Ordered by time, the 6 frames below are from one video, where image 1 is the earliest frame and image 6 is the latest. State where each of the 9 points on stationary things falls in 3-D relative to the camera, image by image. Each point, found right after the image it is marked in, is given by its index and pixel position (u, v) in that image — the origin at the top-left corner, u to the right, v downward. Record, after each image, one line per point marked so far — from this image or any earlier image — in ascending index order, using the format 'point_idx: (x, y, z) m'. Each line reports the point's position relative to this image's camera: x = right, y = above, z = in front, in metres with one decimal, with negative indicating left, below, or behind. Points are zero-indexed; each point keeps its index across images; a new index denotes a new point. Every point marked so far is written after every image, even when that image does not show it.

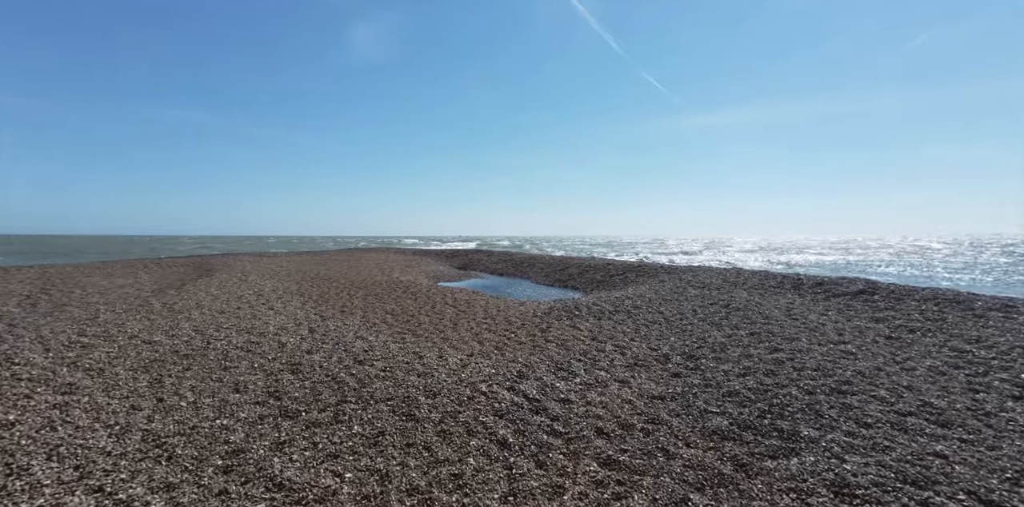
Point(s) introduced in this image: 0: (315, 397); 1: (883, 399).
0: (-3.6, -2.6, +7.2) m
1: (+5.3, -2.1, +5.6) m
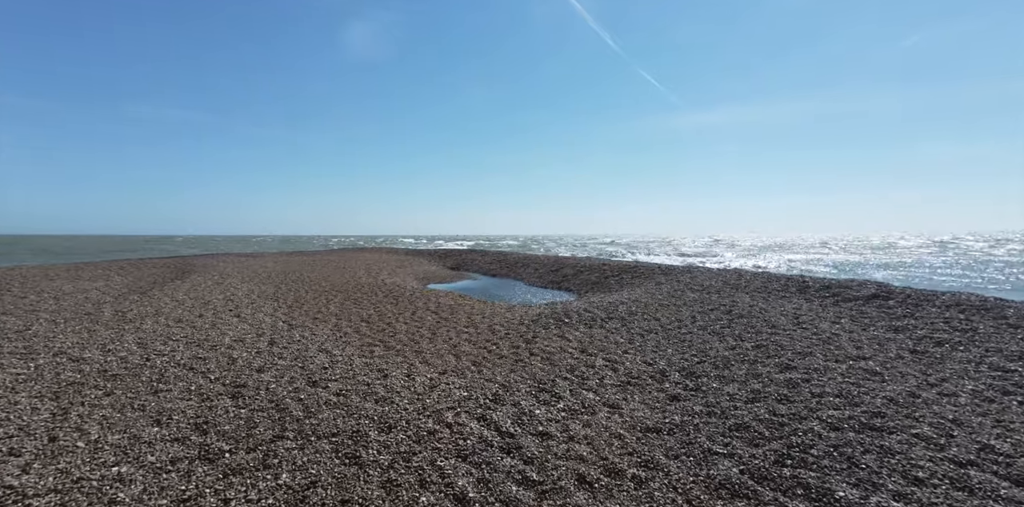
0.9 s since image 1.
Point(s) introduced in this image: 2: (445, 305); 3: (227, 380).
0: (-4.1, -2.7, +6.1) m
1: (+4.8, -2.2, +4.6) m
2: (-2.9, -2.4, +17.4) m
3: (-5.9, -2.6, +8.1) m
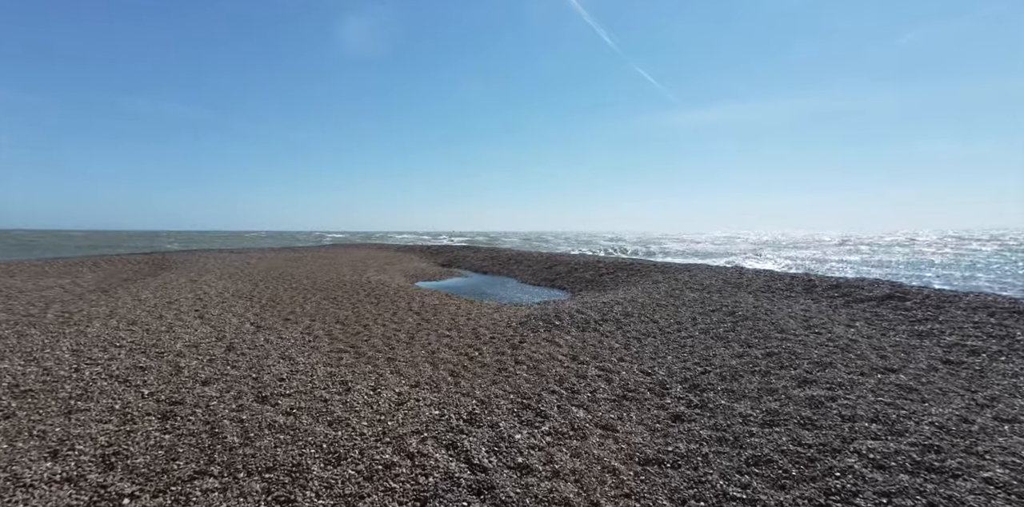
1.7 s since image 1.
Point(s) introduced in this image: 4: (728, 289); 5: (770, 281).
0: (-4.4, -2.7, +5.0) m
1: (+4.5, -2.1, +3.6) m
2: (-3.4, -2.2, +16.3) m
3: (-6.2, -2.5, +7.0) m
4: (+8.7, -1.5, +15.9) m
5: (+10.7, -1.2, +16.3) m
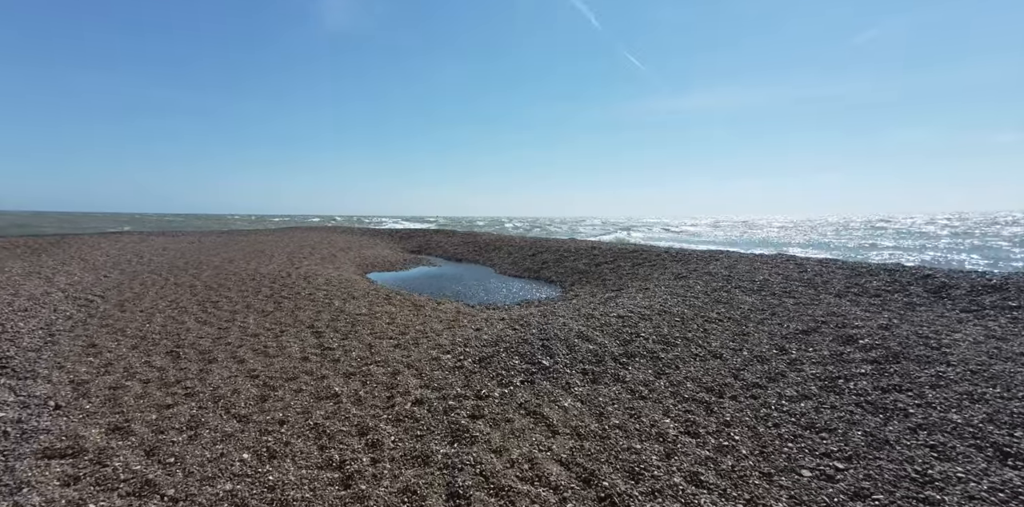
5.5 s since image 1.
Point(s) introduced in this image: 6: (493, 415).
0: (-5.0, -2.6, -0.8) m
1: (+4.0, -2.1, -1.8) m
2: (-4.4, -1.7, +10.6) m
3: (-6.9, -2.4, +1.2) m
4: (+7.8, -1.1, +10.6) m
5: (+9.7, -0.7, +11.1) m
6: (-0.2, -2.1, +5.4) m
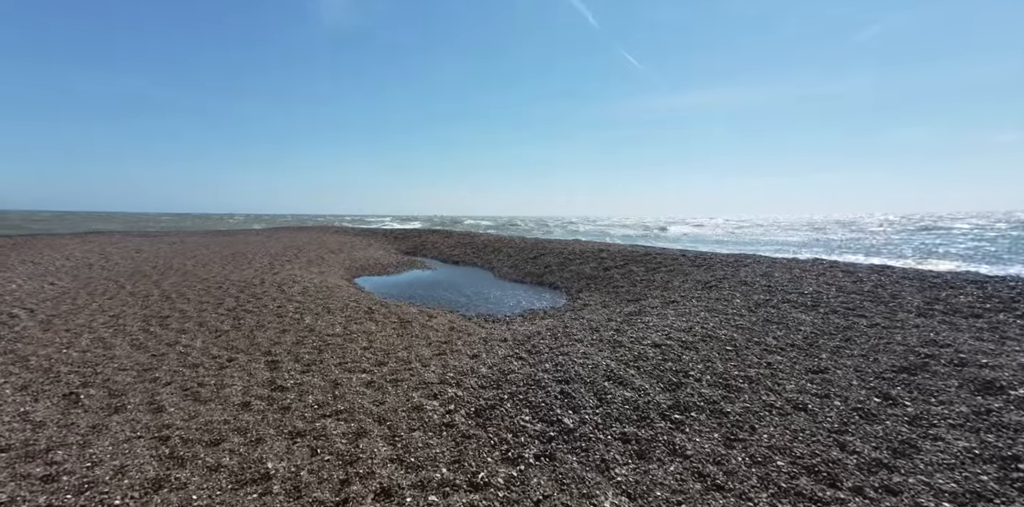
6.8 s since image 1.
0: (-4.8, -2.8, -2.7) m
1: (+4.2, -2.3, -3.8) m
2: (-4.3, -1.9, +8.6) m
3: (-6.7, -2.6, -0.8) m
4: (+7.9, -1.2, +8.6) m
5: (+9.8, -0.9, +9.1) m
6: (-0.1, -2.3, +3.4) m
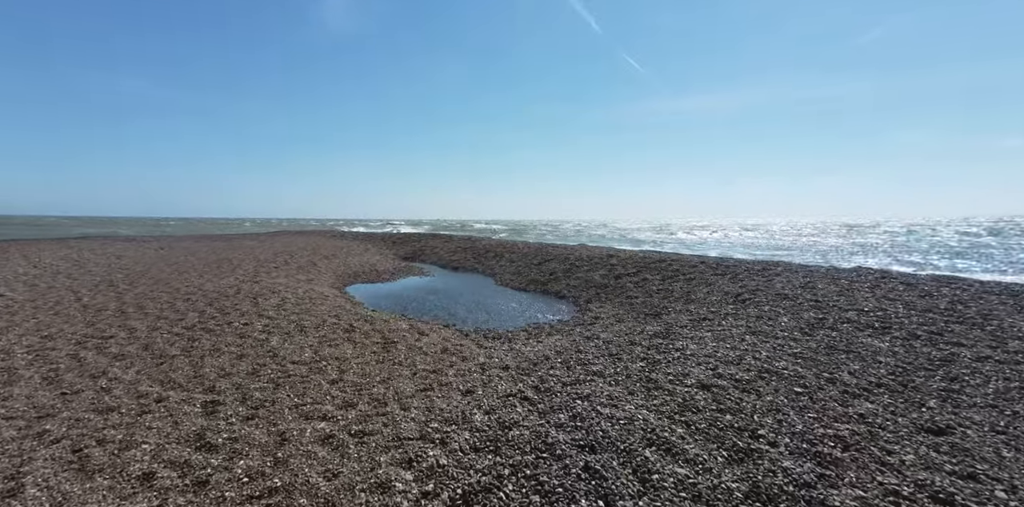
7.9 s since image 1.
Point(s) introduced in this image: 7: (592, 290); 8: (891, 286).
0: (-4.8, -2.9, -4.4) m
1: (+4.1, -2.4, -5.5) m
2: (-4.2, -2.1, +6.9) m
3: (-6.7, -2.7, -2.5) m
4: (+7.9, -1.4, +6.9) m
5: (+9.9, -1.1, +7.4) m
6: (-0.1, -2.5, +1.7) m
7: (+3.5, -1.6, +16.9) m
8: (+10.0, -0.8, +10.4) m
